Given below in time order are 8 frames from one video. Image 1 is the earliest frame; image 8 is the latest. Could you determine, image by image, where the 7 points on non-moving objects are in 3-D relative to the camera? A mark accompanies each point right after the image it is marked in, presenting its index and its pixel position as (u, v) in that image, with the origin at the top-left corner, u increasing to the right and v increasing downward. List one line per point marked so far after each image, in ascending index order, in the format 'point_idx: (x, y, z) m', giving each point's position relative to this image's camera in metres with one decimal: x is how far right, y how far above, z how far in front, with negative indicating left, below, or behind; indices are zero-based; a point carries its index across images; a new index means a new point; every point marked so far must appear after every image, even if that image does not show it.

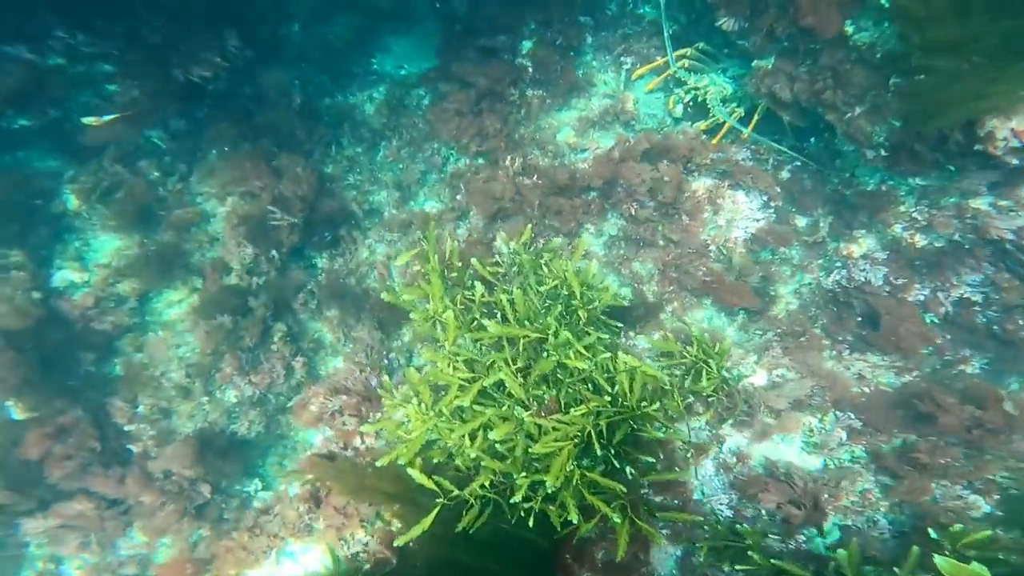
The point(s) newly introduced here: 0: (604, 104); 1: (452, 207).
0: (+0.9, +1.8, +5.5) m
1: (-0.6, +0.8, +5.4) m
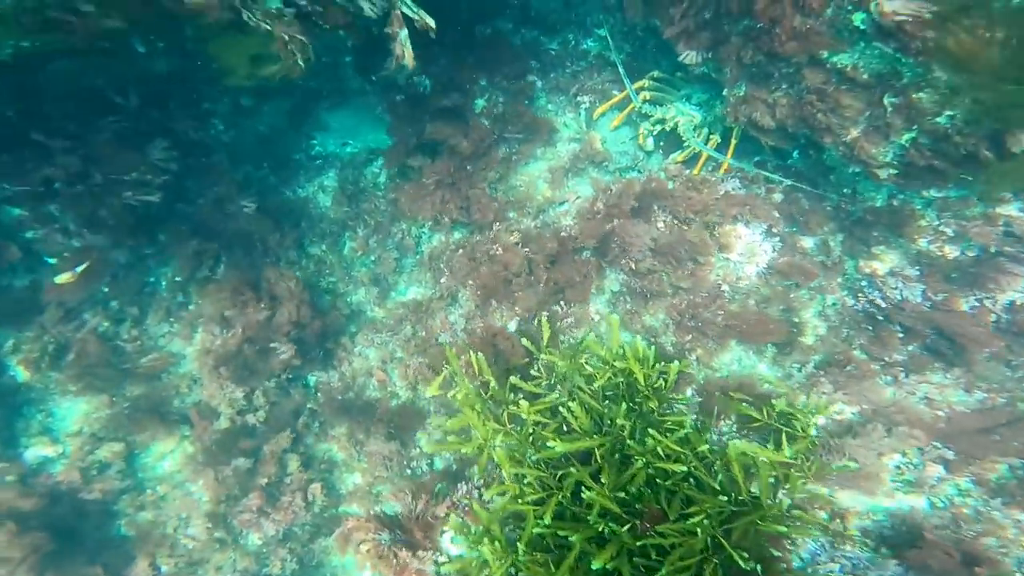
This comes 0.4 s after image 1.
0: (+0.6, +1.3, +5.3) m
1: (-0.6, 0.0, +5.1) m
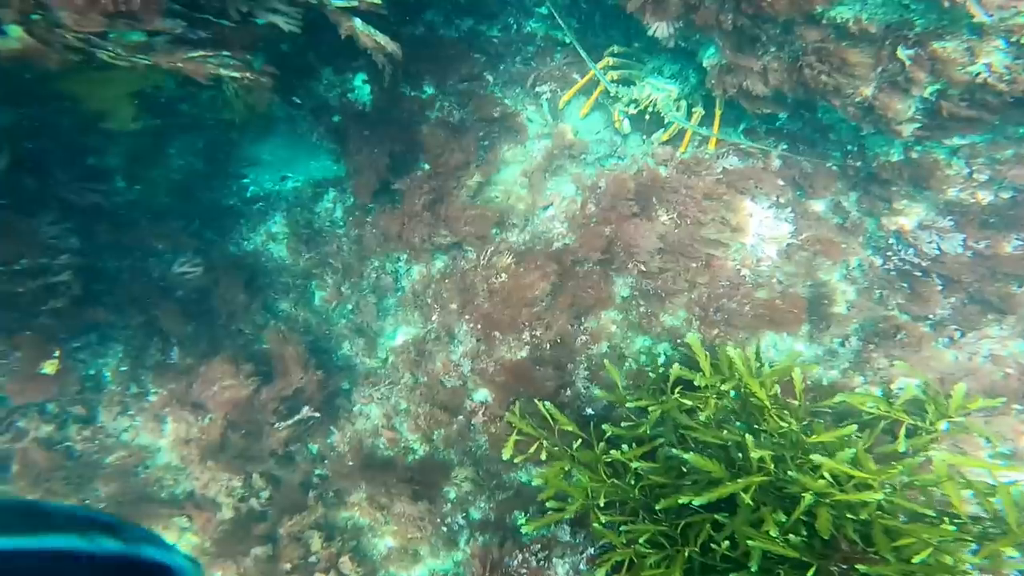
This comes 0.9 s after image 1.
0: (+0.3, +1.2, +4.8) m
1: (-0.6, -0.3, +4.6) m
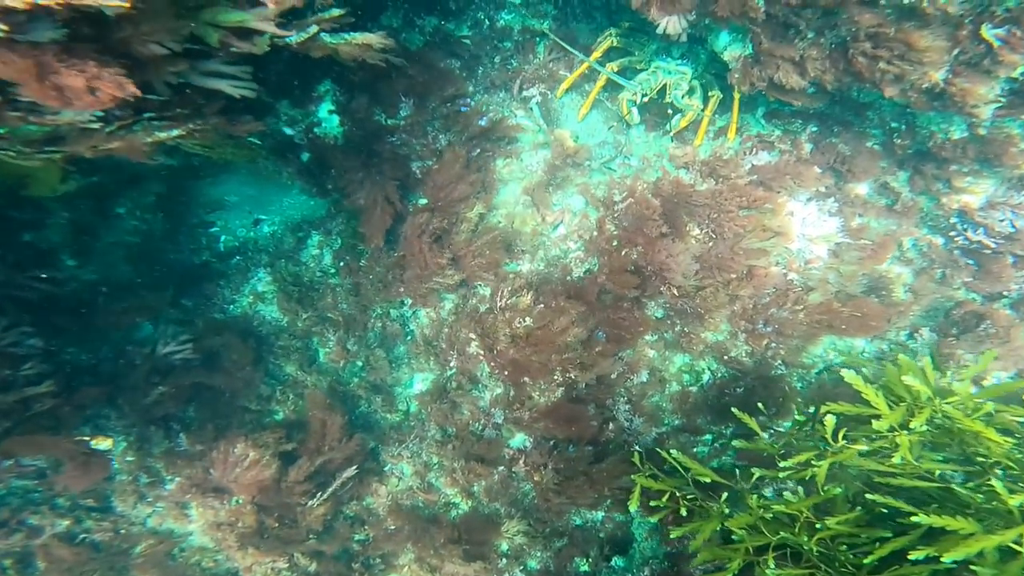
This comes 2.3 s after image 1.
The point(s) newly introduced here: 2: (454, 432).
0: (+0.2, +1.0, +4.3) m
1: (-0.4, -0.6, +4.2) m
2: (-0.4, -1.1, +4.3) m
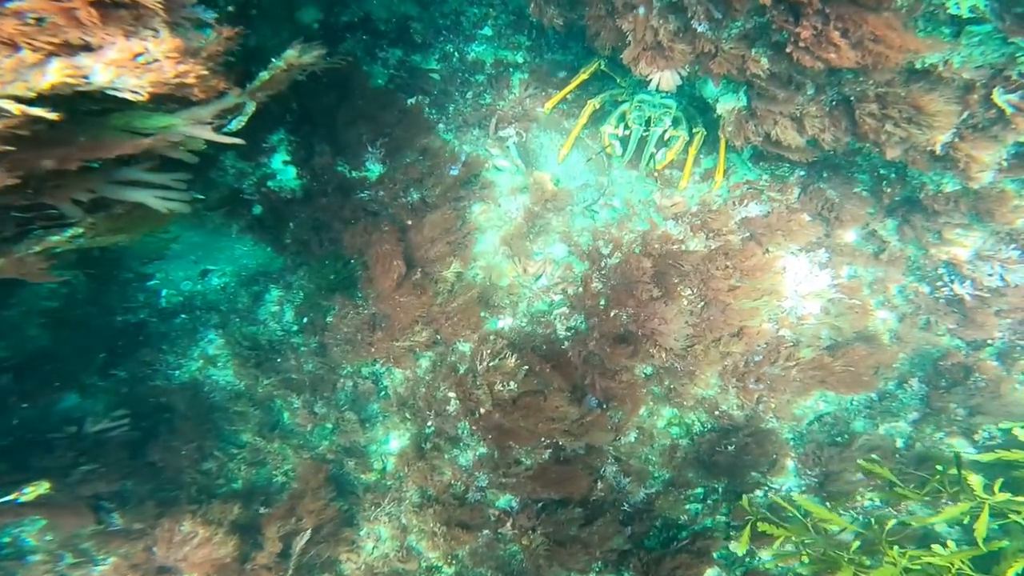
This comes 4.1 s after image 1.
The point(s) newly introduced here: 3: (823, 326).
0: (0.0, +0.6, +4.0) m
1: (-0.6, -1.0, +4.0) m
2: (-0.6, -1.5, +4.1) m
3: (+2.0, -0.2, +3.6) m
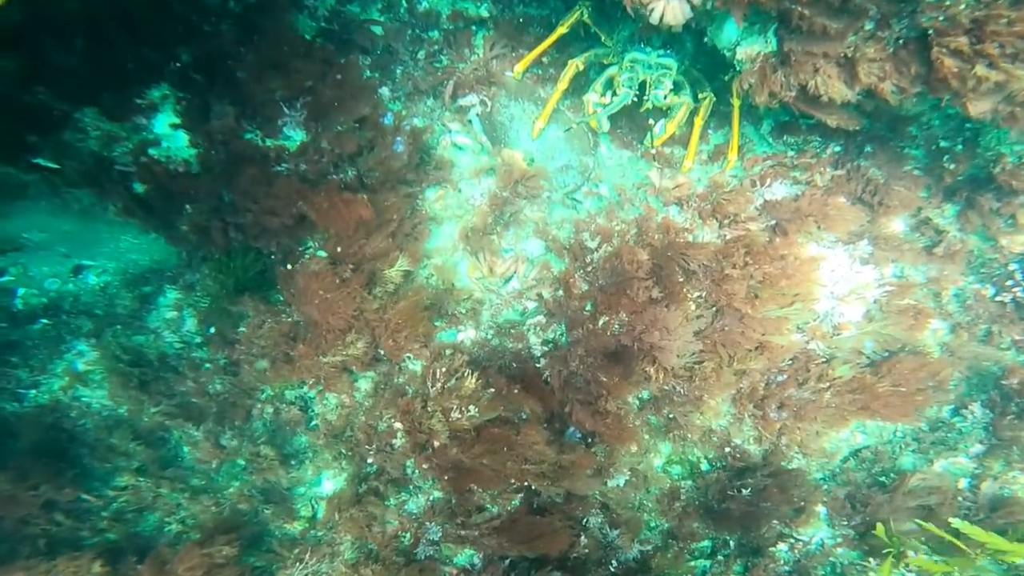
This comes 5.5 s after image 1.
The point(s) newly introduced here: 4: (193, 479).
0: (-0.2, +0.6, +3.3) m
1: (-0.8, -1.1, +3.2) m
2: (-0.8, -1.5, +3.3) m
3: (+1.8, -0.2, +2.9) m
4: (-1.8, -1.1, +3.1) m
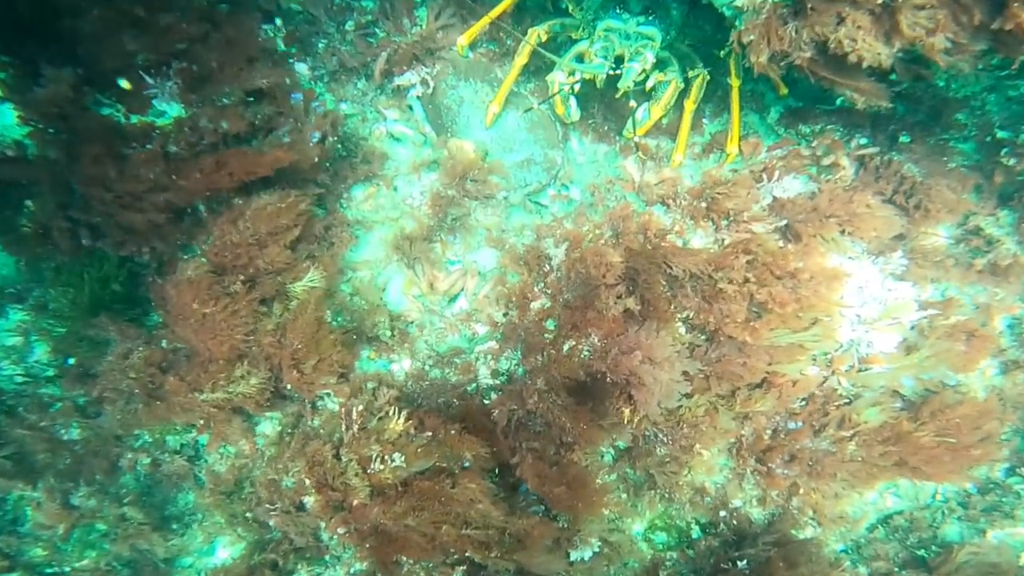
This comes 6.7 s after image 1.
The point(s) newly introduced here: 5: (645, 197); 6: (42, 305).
0: (-0.4, +0.5, +2.7) m
1: (-1.0, -1.1, +2.5) m
2: (-1.0, -1.6, +2.6) m
3: (+1.5, -0.3, +2.3) m
4: (-2.0, -1.1, +2.4) m
5: (+0.6, +0.4, +2.5) m
6: (-2.0, -0.1, +2.4) m
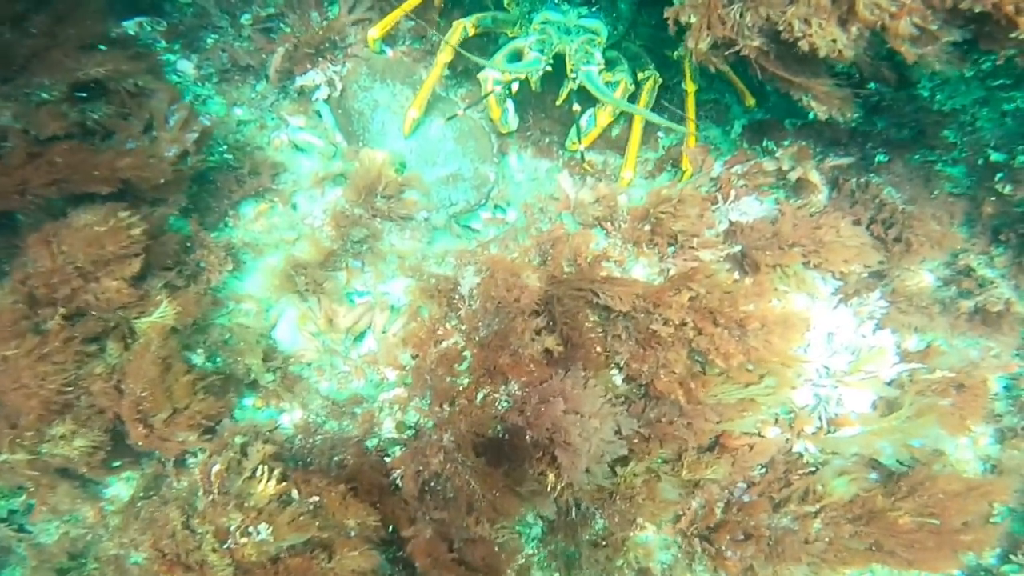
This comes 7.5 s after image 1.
0: (-0.7, +0.3, +2.3) m
1: (-1.4, -1.2, +2.0) m
2: (-1.4, -1.7, +2.1) m
3: (+1.2, -0.5, +1.9) m
4: (-2.4, -1.2, +1.9) m
5: (+0.2, +0.3, +2.2) m
6: (-2.3, -0.2, +2.0) m
